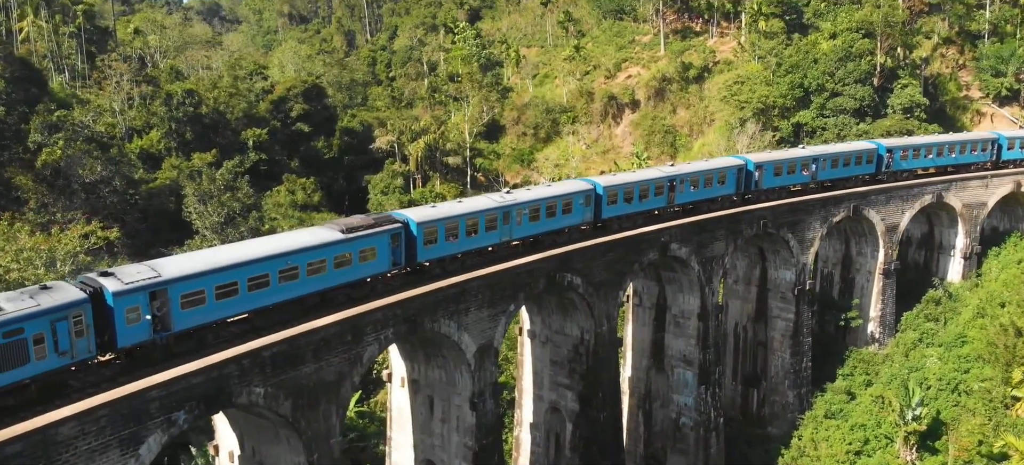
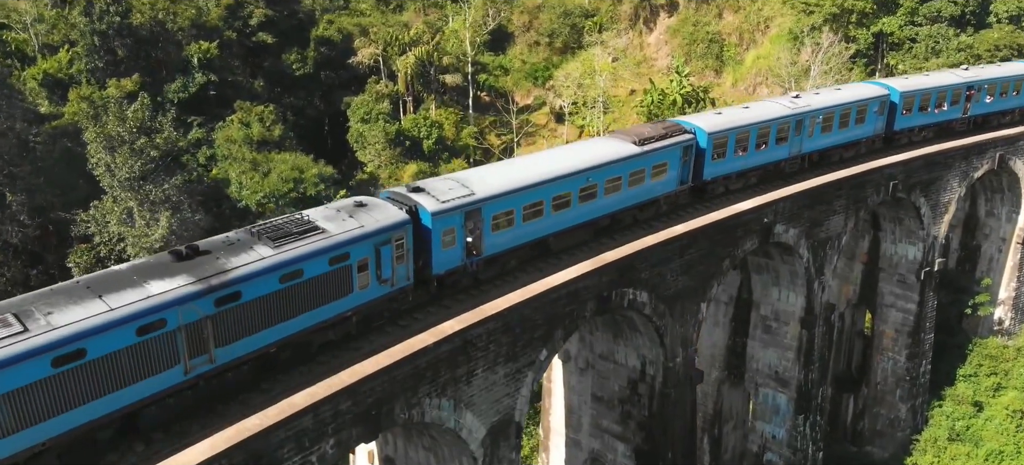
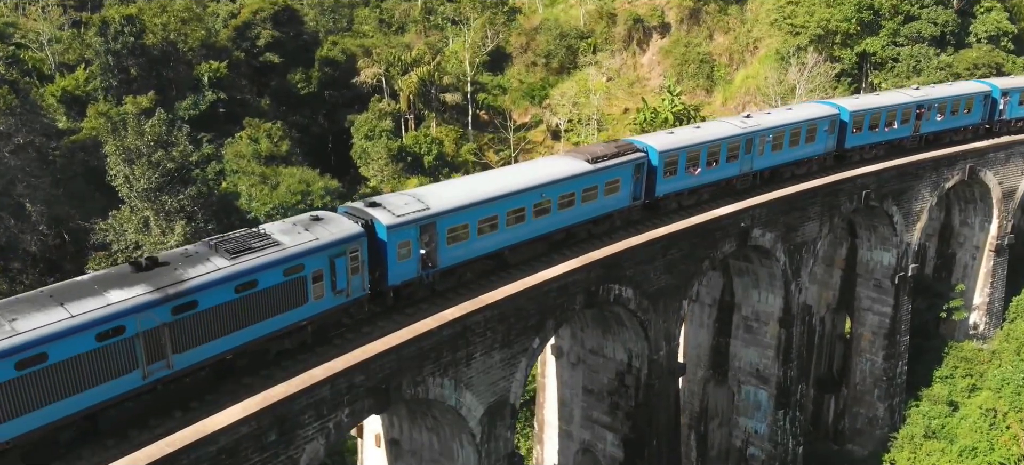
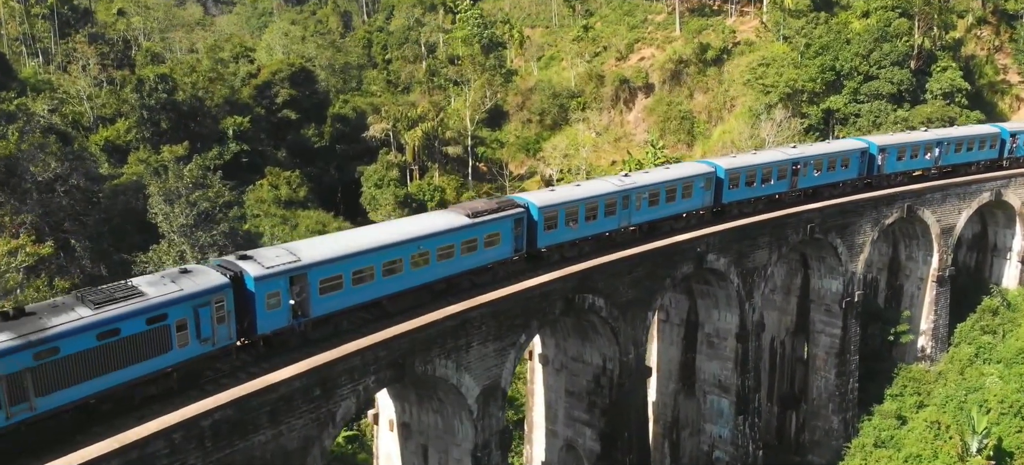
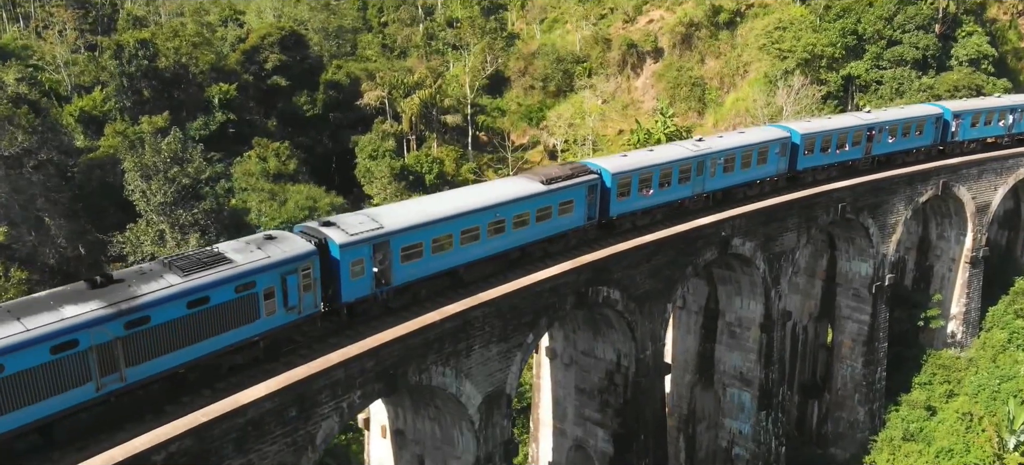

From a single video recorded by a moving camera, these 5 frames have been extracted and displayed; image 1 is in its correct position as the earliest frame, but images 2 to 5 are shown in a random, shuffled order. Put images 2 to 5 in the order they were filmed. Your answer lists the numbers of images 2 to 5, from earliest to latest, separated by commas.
4, 5, 3, 2
